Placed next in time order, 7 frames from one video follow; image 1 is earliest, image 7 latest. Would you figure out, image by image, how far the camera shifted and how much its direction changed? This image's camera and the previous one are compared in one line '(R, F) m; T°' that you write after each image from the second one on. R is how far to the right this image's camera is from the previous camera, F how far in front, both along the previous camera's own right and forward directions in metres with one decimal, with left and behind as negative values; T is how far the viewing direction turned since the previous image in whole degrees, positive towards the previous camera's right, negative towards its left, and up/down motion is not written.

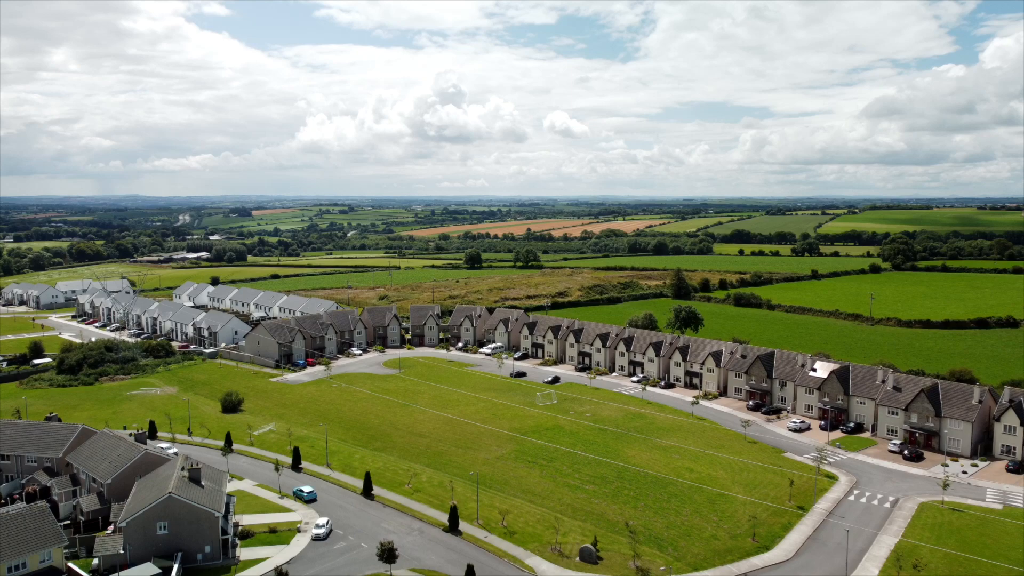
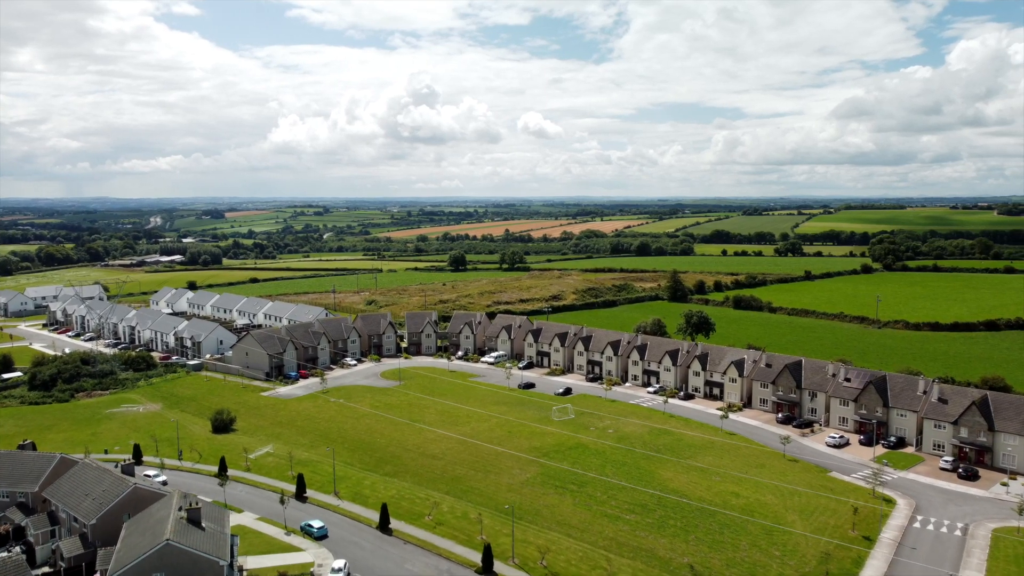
(-3.0, +4.7) m; +2°
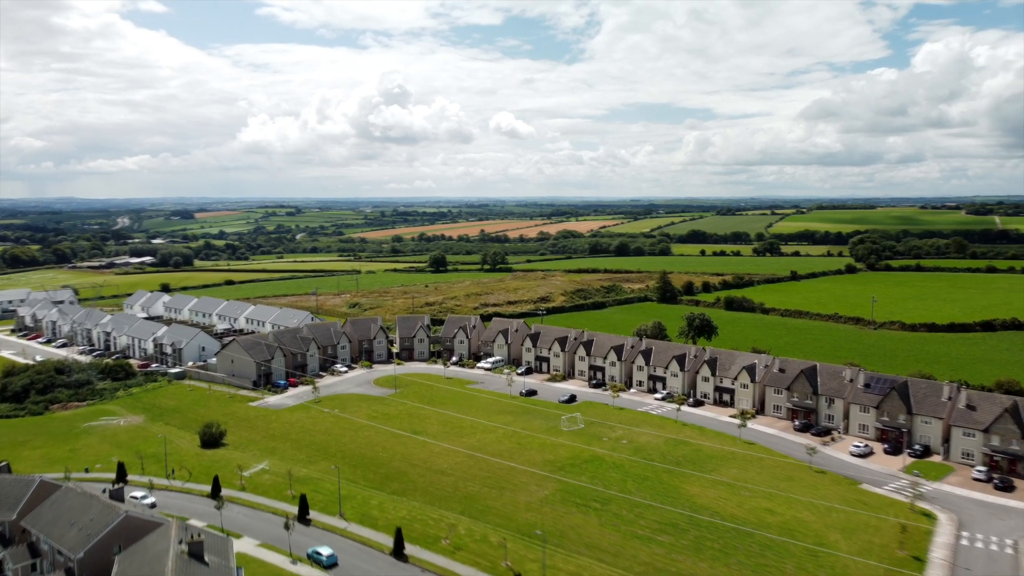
(-2.5, +3.1) m; +2°
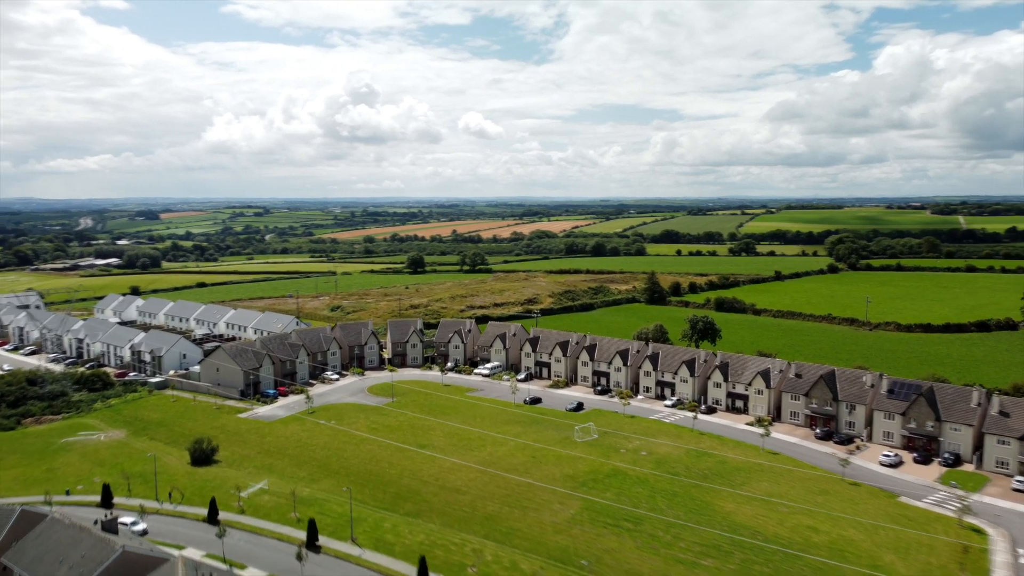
(-2.8, +3.3) m; +2°
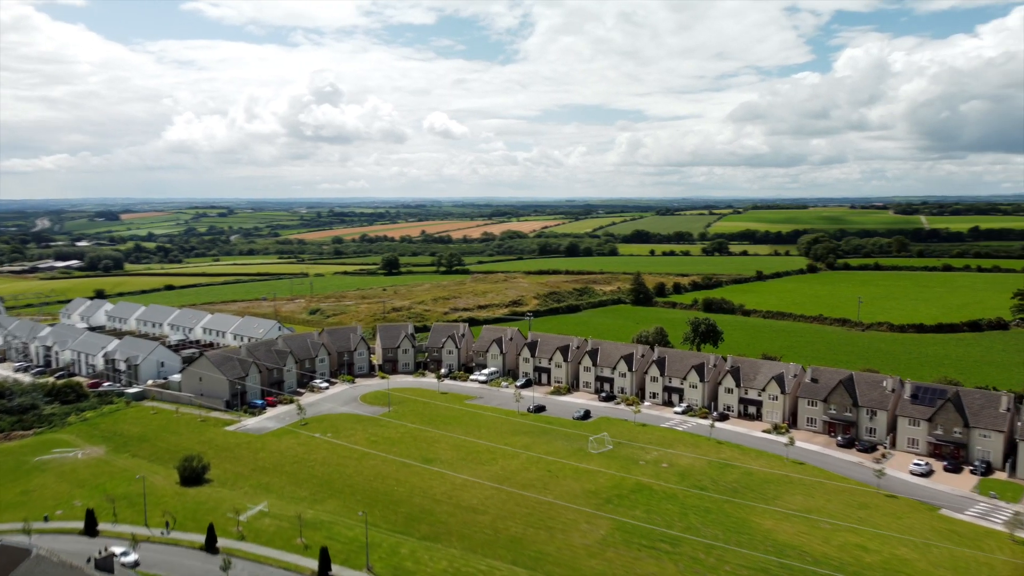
(-2.9, +3.2) m; +2°
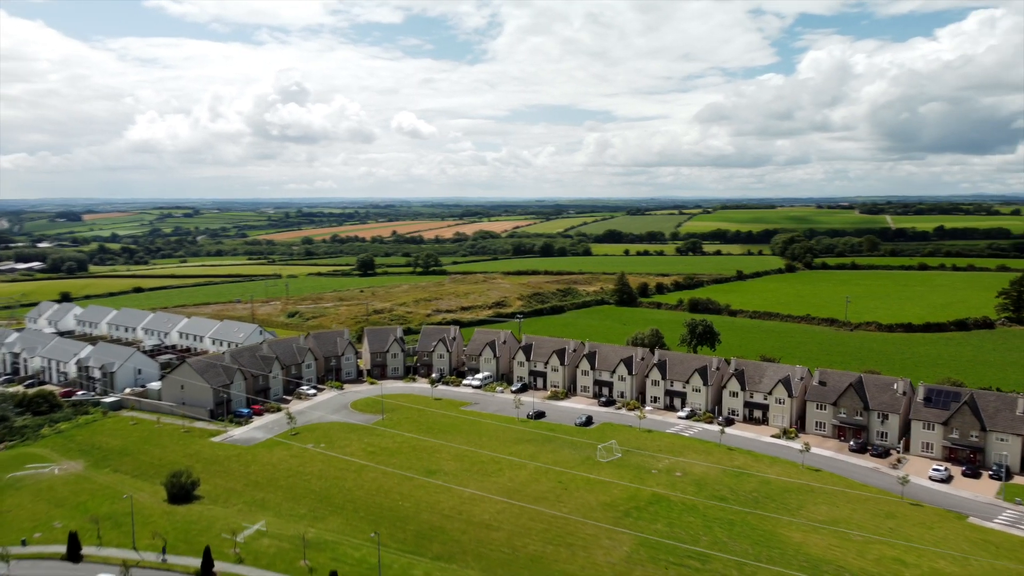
(-2.3, +2.4) m; +2°
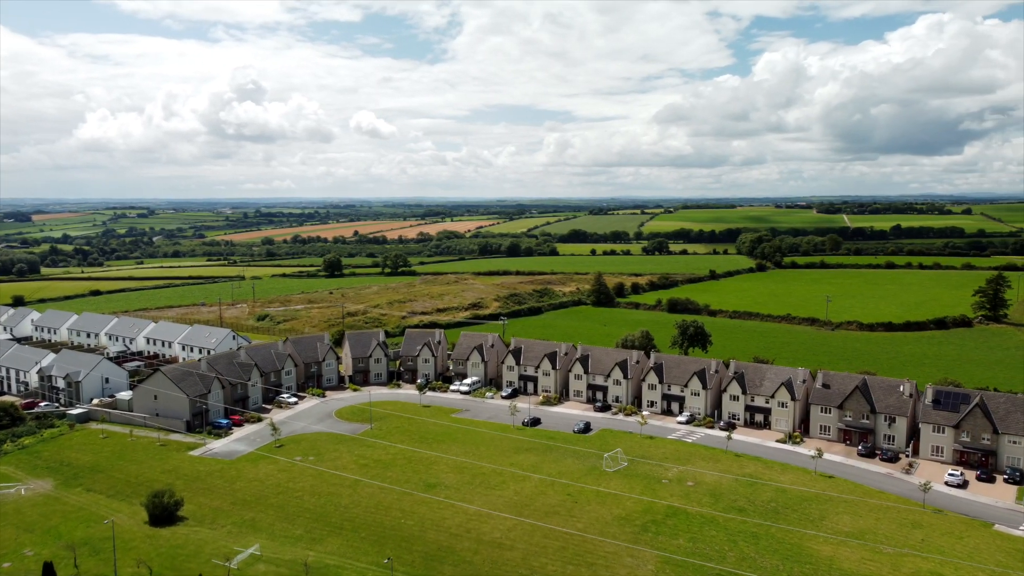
(-2.4, +2.6) m; +3°
